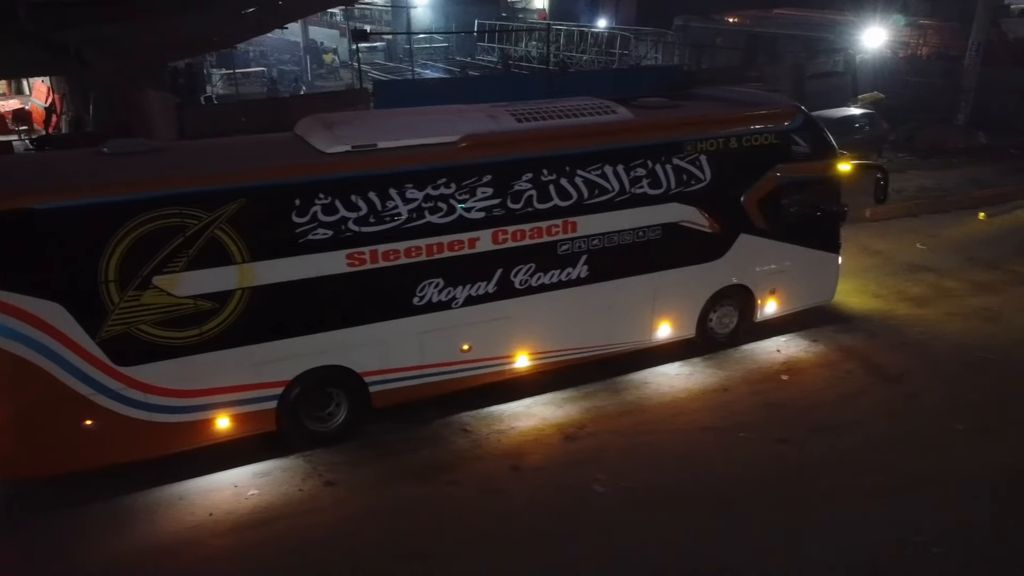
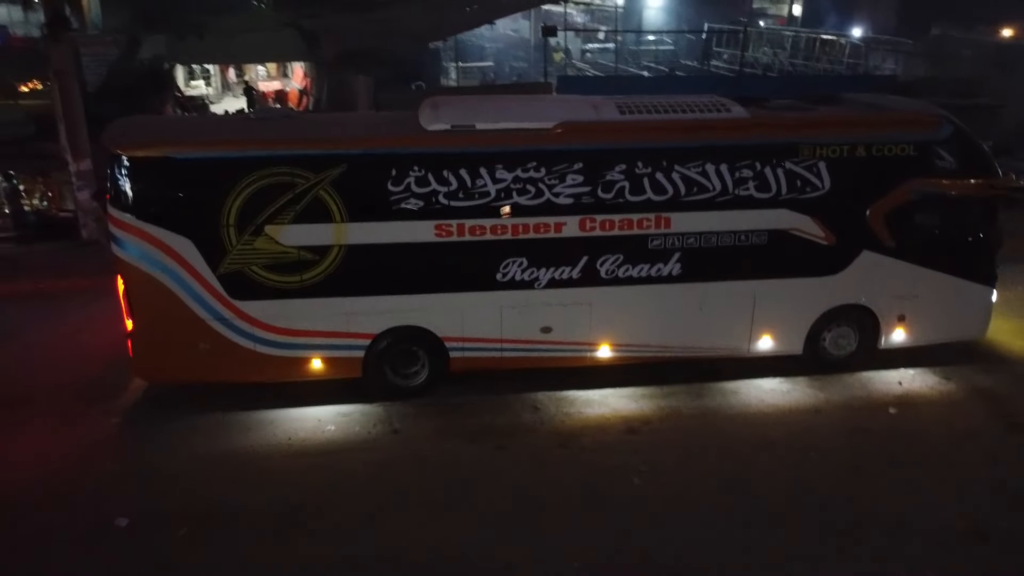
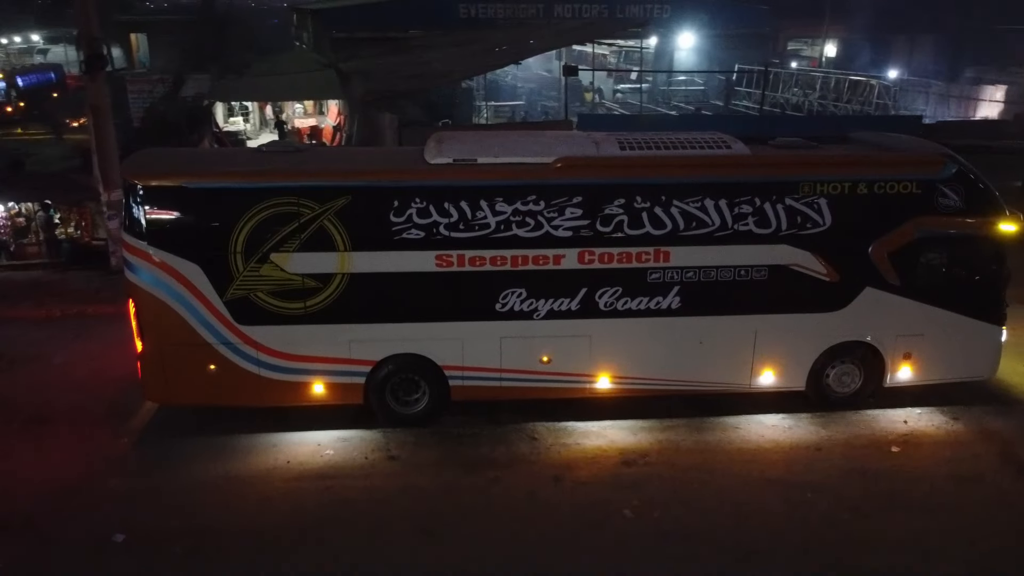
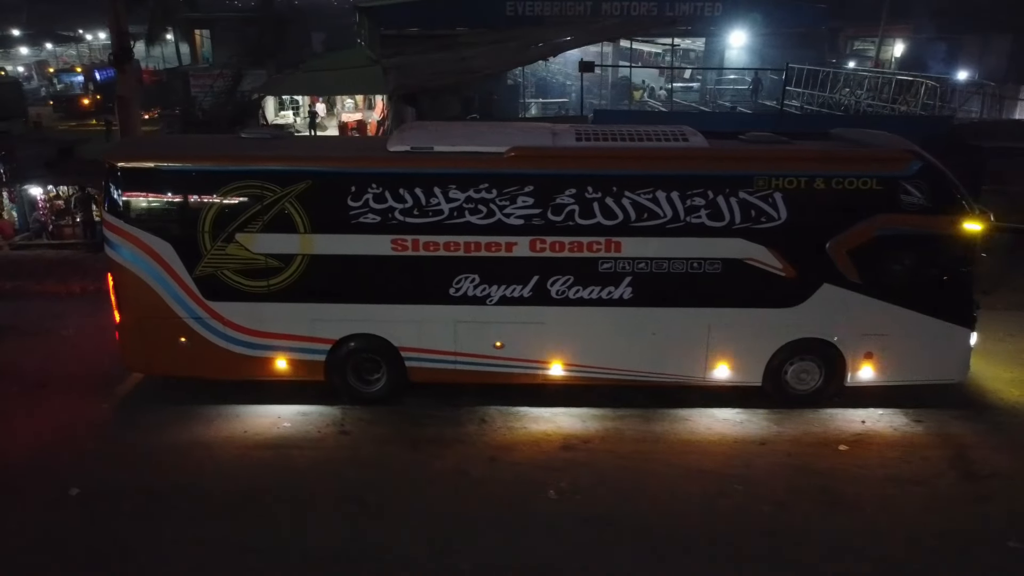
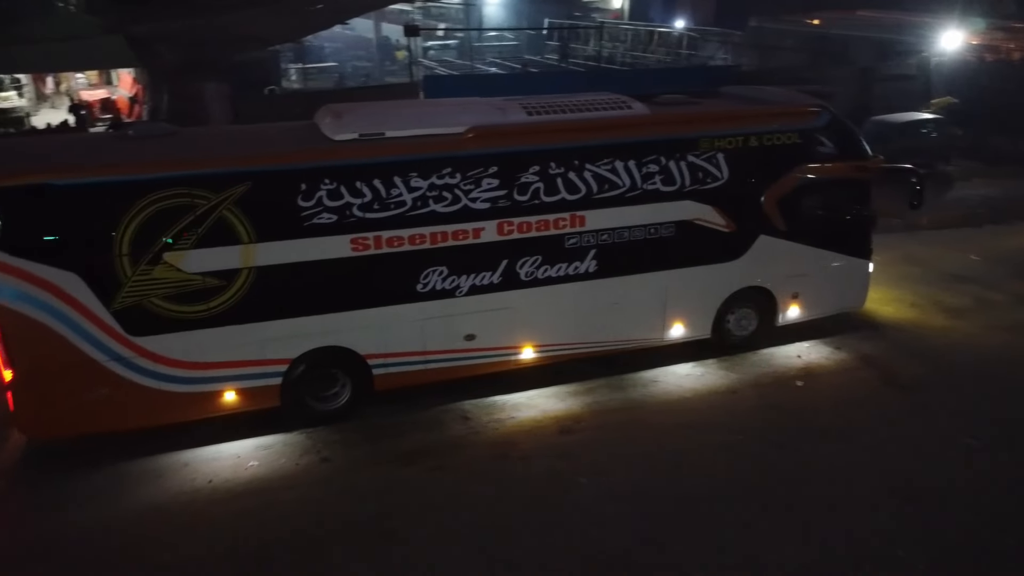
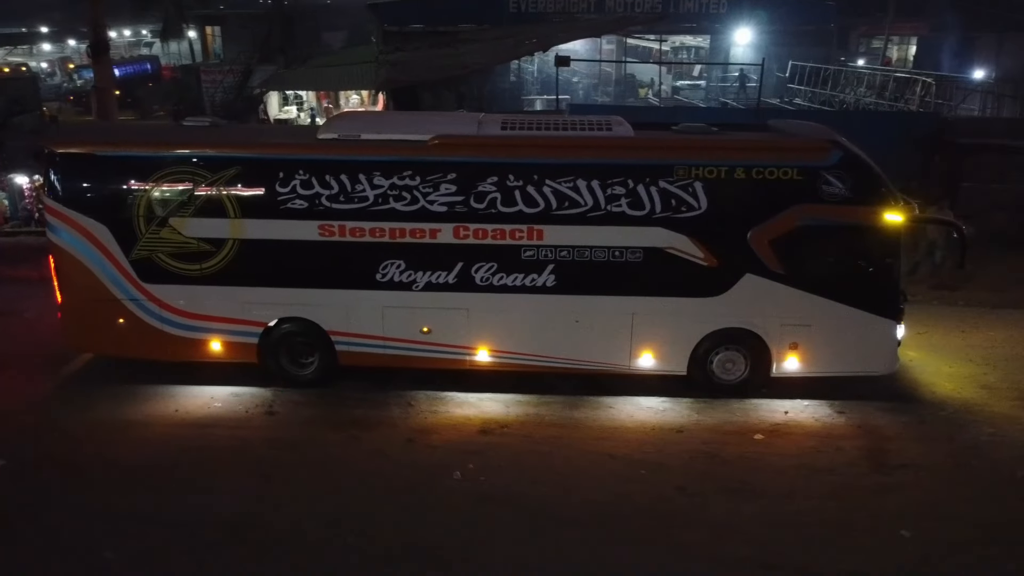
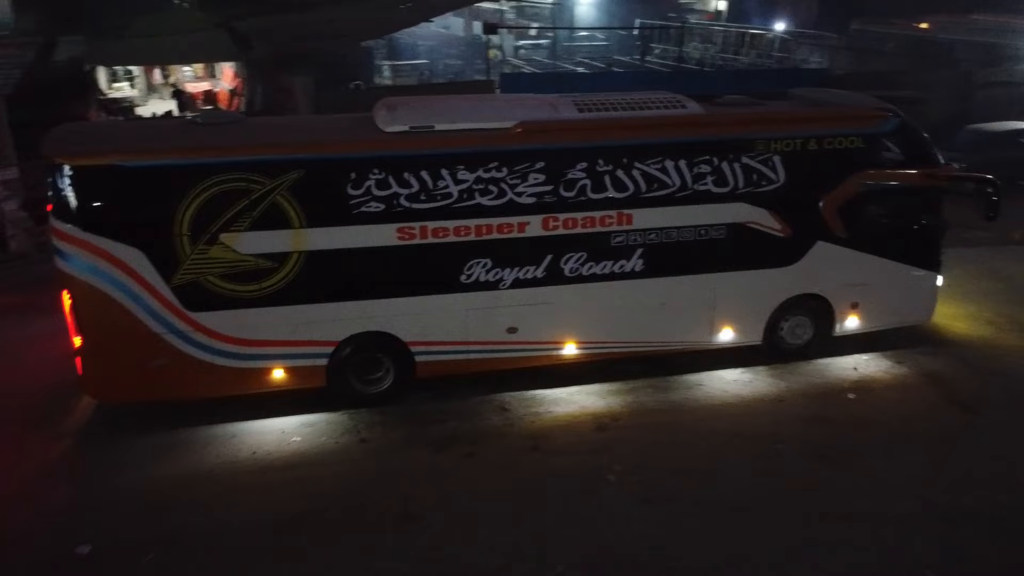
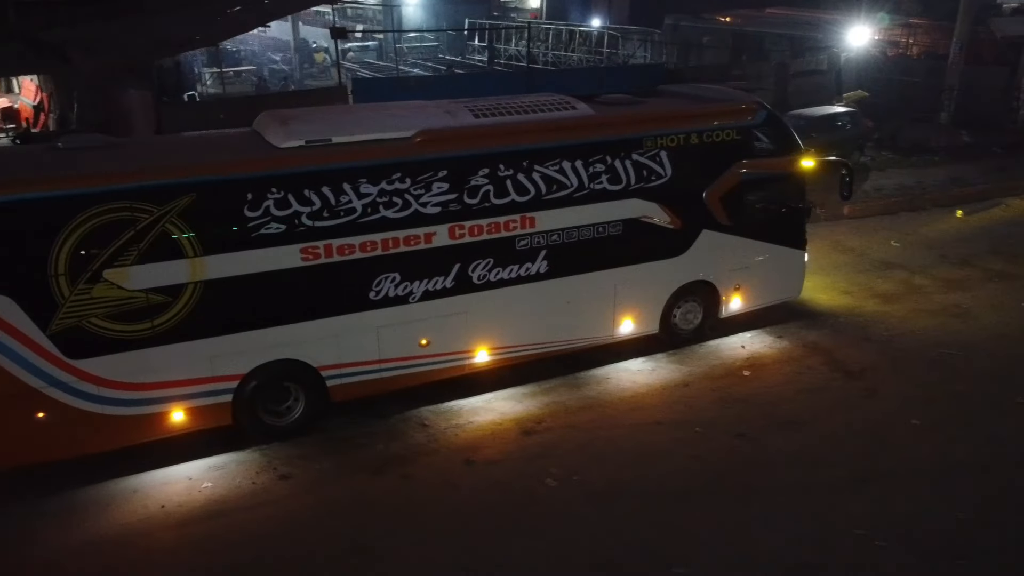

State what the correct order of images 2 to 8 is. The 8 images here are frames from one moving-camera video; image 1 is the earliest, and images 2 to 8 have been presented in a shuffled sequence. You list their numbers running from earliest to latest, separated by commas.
8, 5, 7, 2, 3, 4, 6
